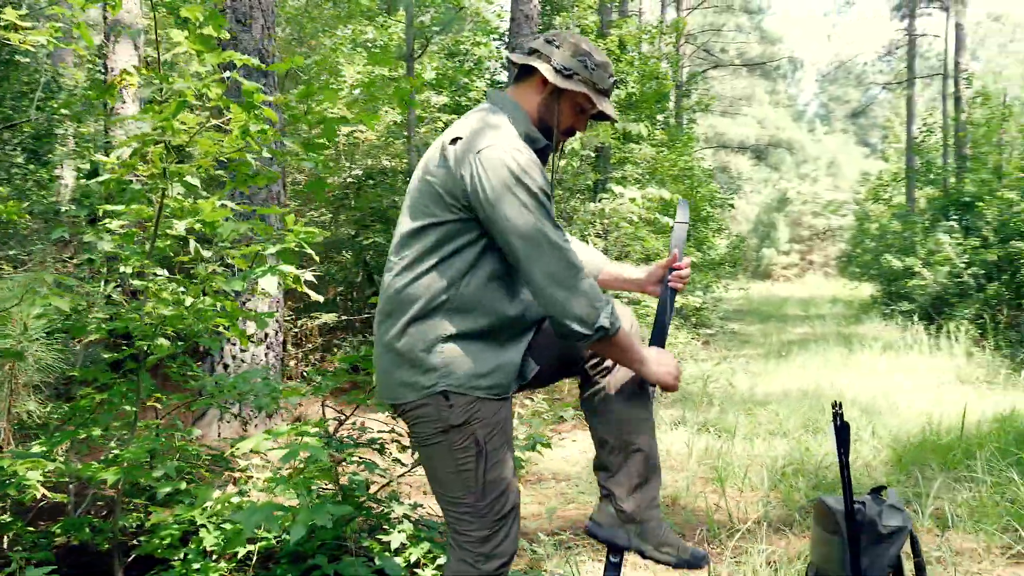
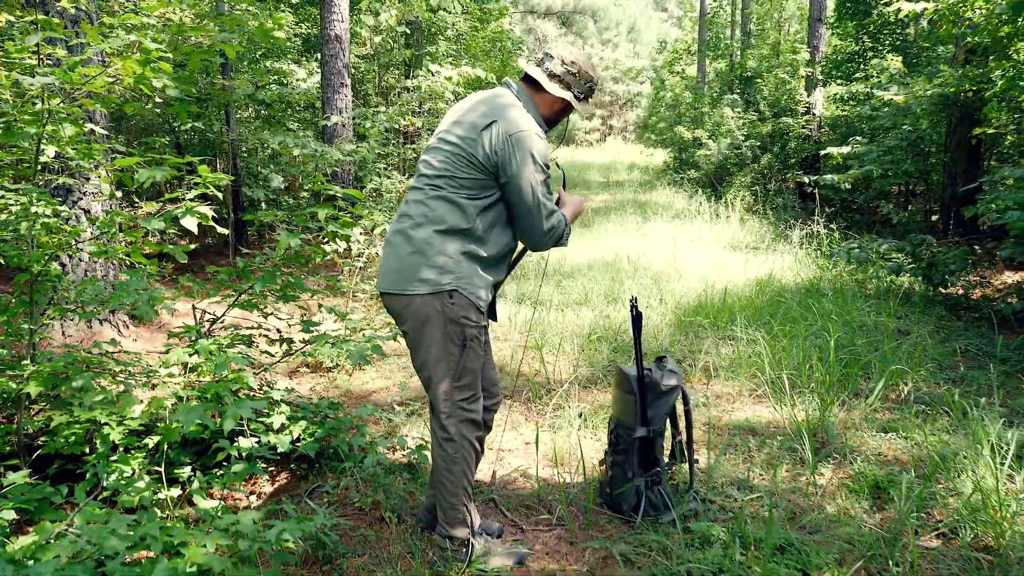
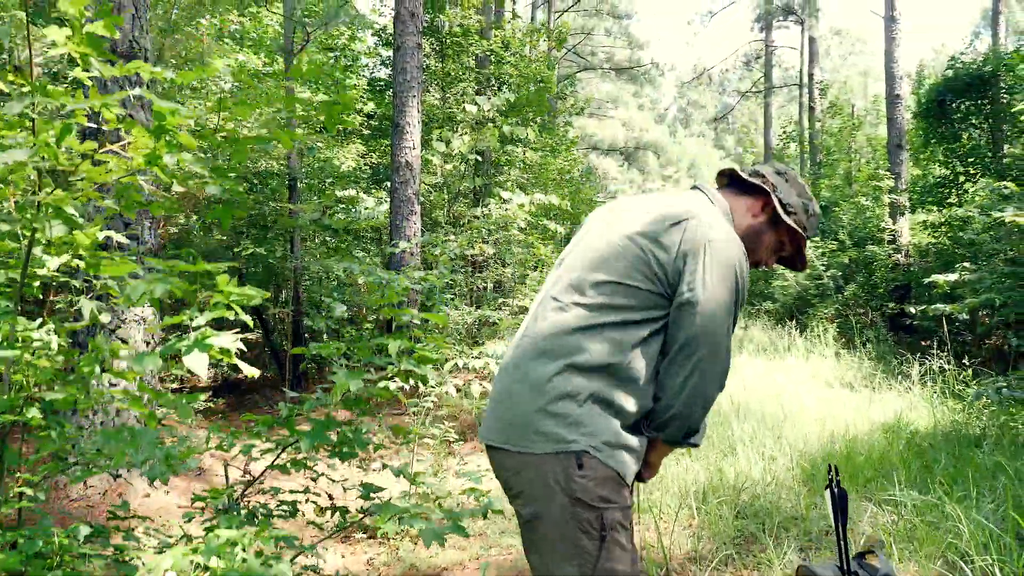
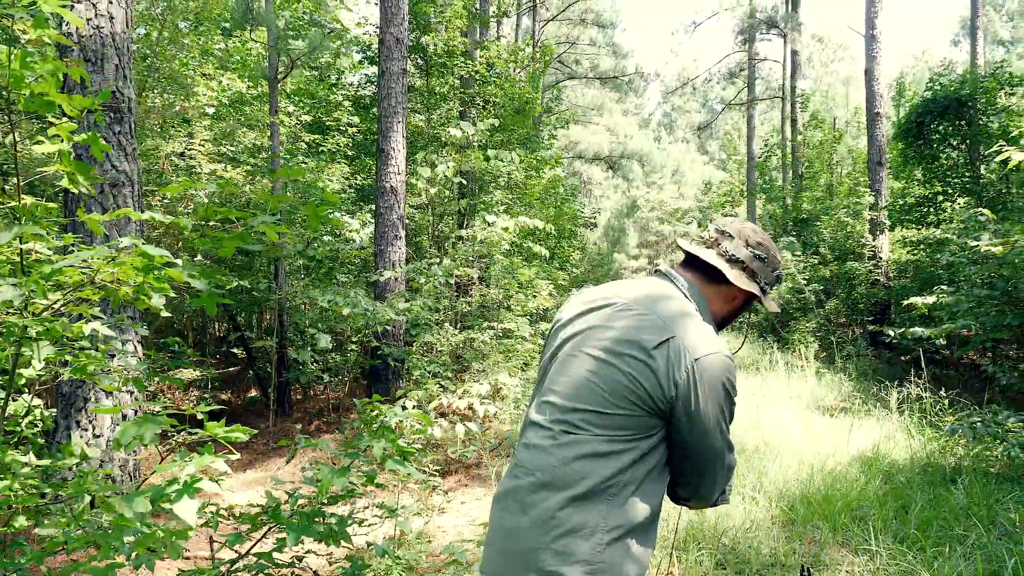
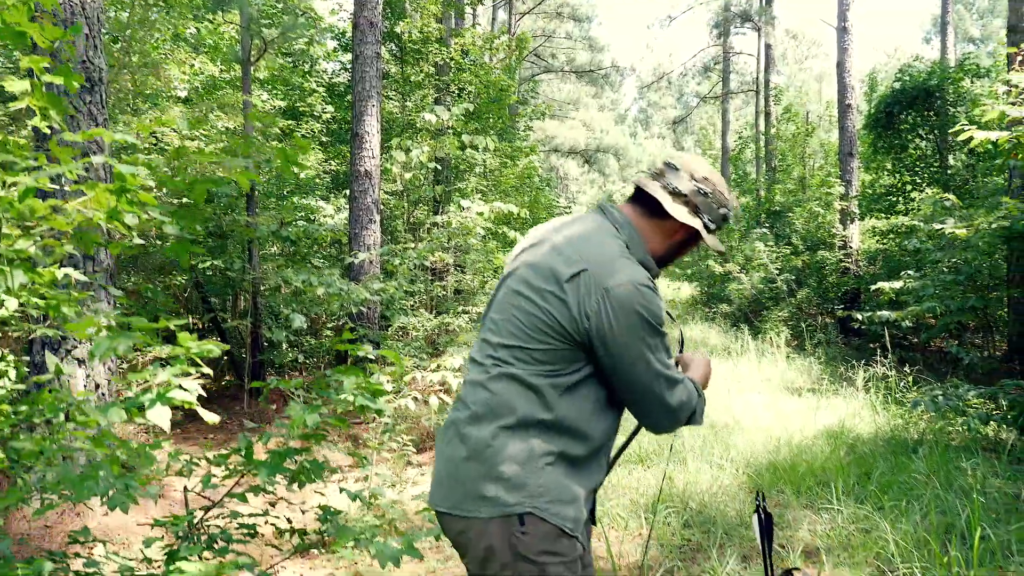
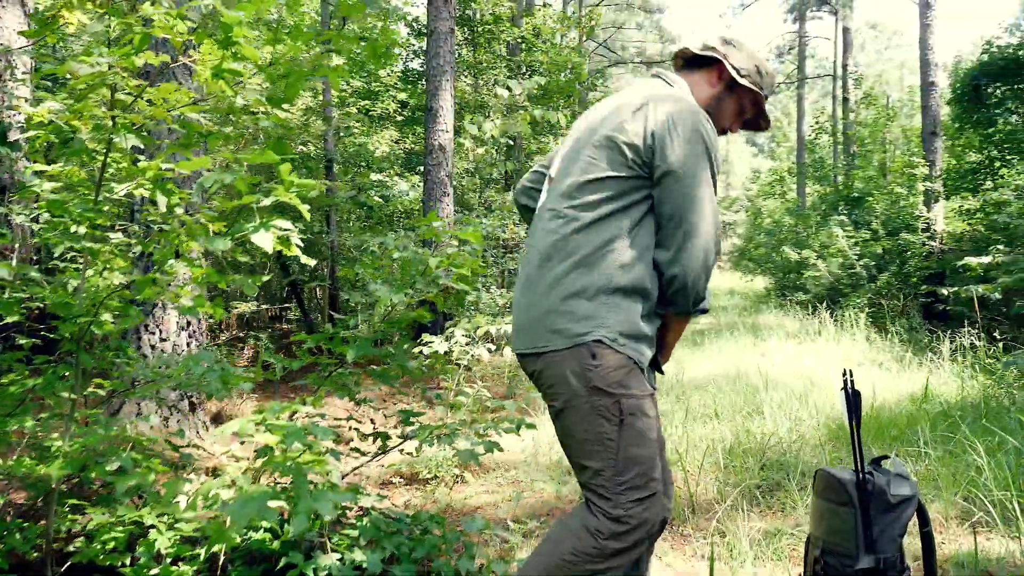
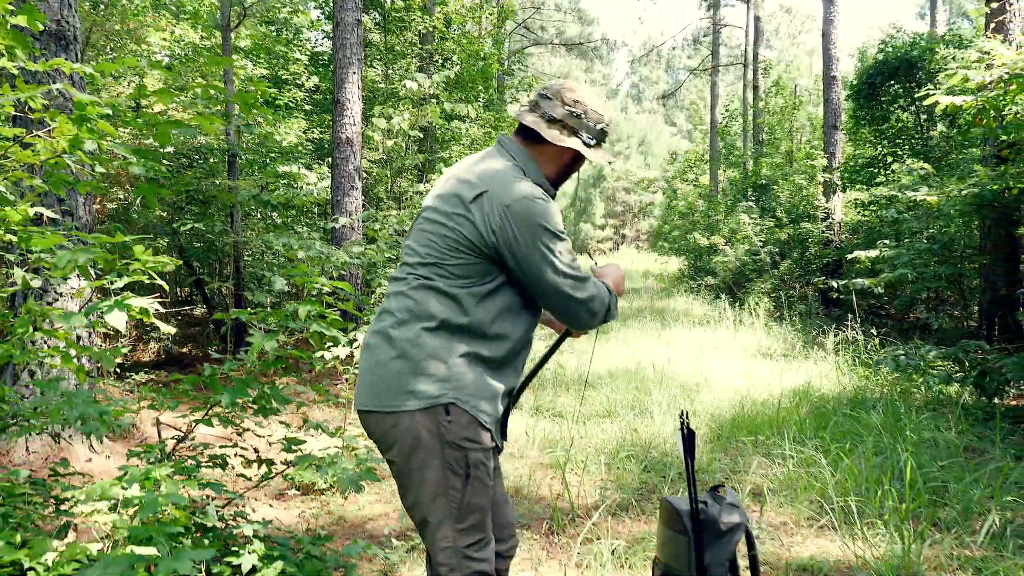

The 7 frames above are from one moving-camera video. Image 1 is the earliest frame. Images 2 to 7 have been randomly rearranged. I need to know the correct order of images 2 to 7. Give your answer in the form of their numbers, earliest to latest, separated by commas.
6, 3, 4, 5, 7, 2
